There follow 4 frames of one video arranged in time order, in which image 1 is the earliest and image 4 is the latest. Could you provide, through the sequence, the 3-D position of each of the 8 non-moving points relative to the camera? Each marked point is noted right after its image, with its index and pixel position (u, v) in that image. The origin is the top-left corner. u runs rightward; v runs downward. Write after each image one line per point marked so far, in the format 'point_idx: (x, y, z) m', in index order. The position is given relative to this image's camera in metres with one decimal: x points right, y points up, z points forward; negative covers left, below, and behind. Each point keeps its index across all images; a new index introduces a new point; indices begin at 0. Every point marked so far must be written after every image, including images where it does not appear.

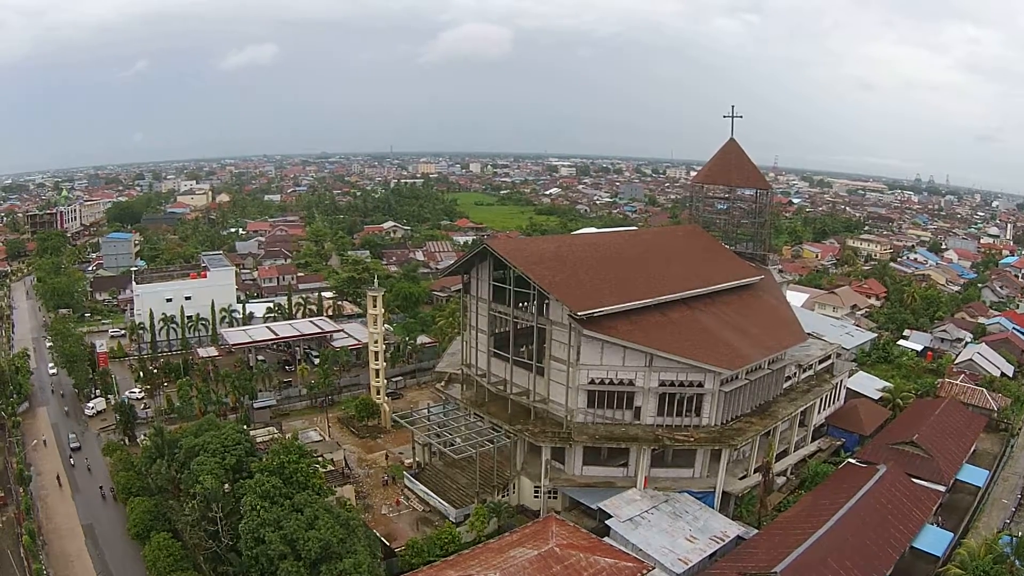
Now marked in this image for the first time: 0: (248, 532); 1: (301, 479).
0: (-6.5, -6.0, +16.2) m
1: (-5.8, -5.3, +18.0) m
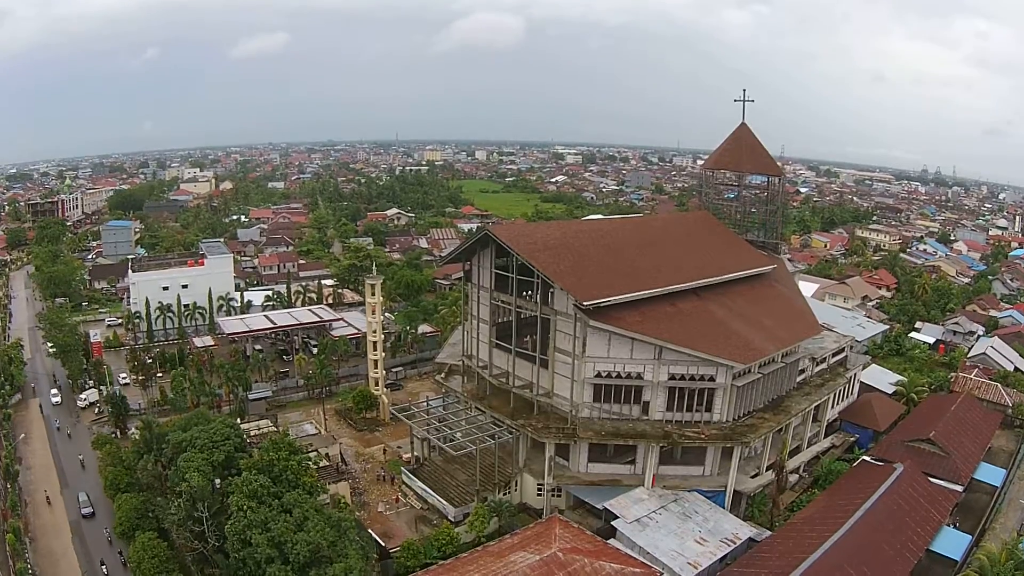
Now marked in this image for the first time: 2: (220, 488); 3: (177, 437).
0: (-6.5, -5.7, +15.4) m
1: (-5.8, -5.0, +17.1) m
2: (-7.9, -5.4, +17.8) m
3: (-9.8, -4.4, +19.2) m
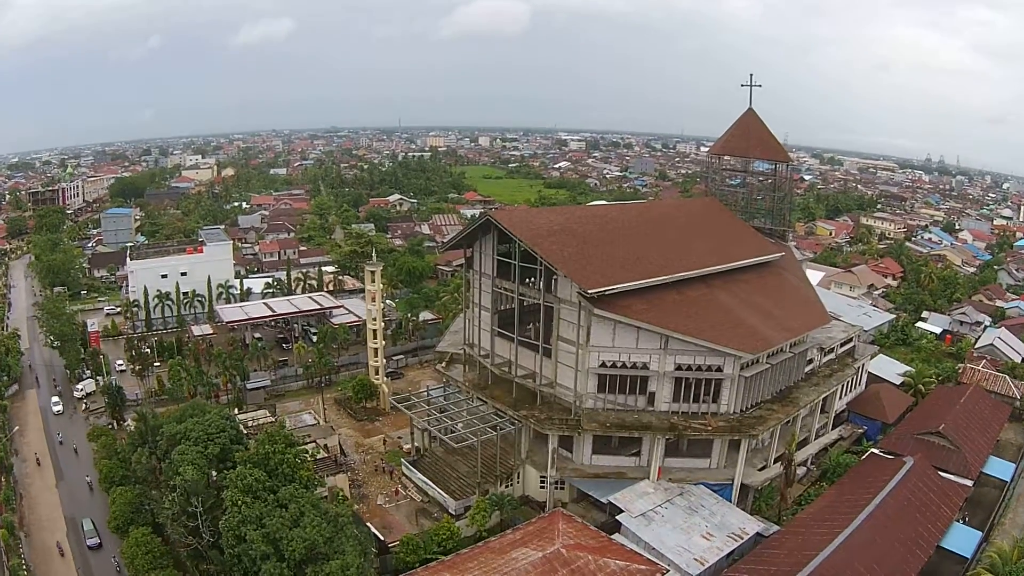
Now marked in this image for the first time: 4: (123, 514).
0: (-6.4, -5.4, +14.9) m
1: (-5.7, -4.6, +16.7) m
2: (-7.9, -5.1, +17.3) m
3: (-9.7, -4.0, +18.8) m
4: (-10.8, -6.2, +18.3) m
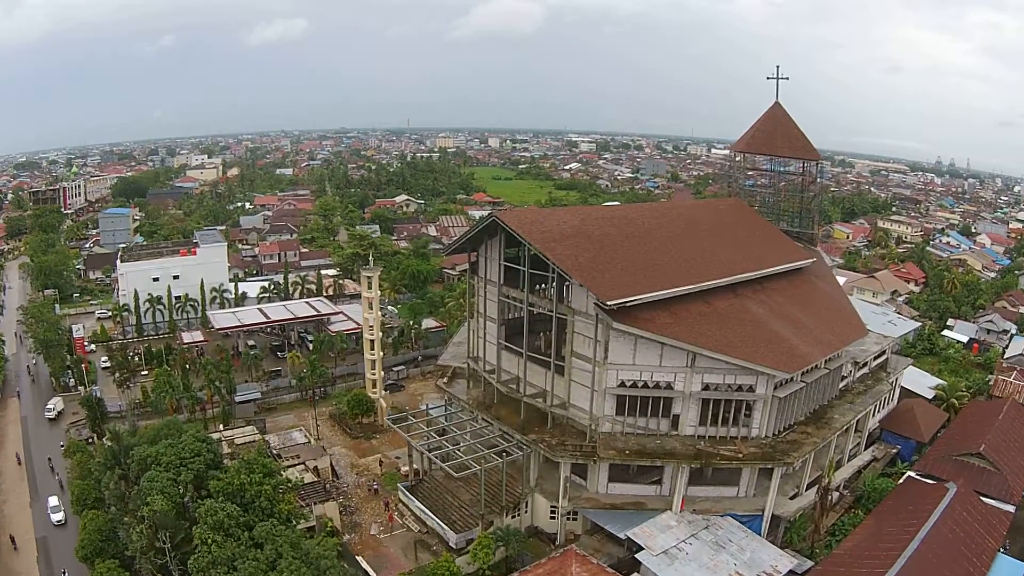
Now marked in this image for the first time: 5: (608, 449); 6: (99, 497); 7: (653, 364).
0: (-6.3, -5.7, +13.1) m
1: (-5.5, -4.9, +14.9) m
2: (-7.7, -5.3, +15.5) m
3: (-9.5, -4.2, +17.0) m
4: (-10.6, -6.4, +16.5) m
5: (+2.7, -4.4, +18.2) m
6: (-11.6, -5.9, +18.5) m
7: (+3.9, -2.1, +18.4) m
